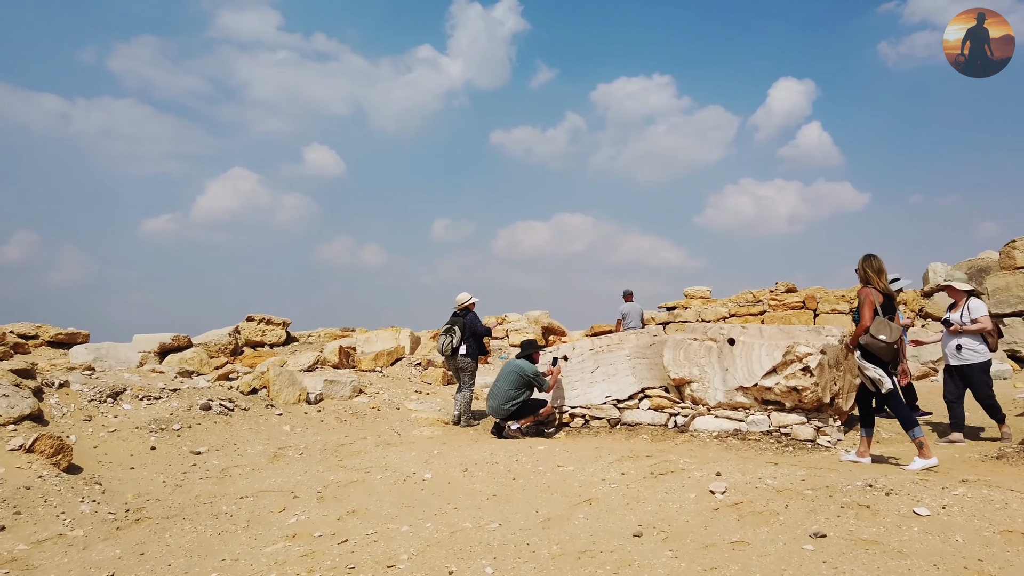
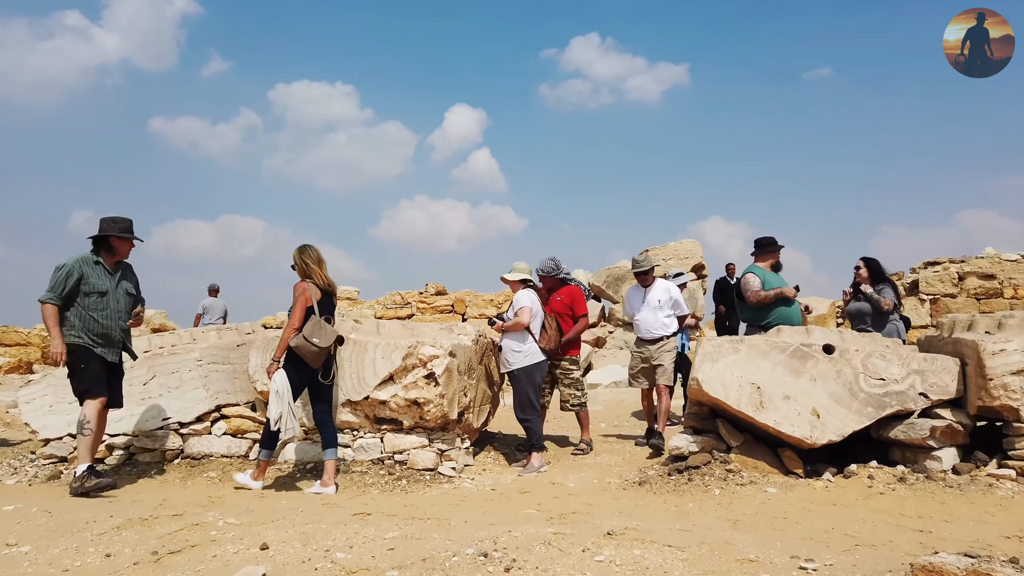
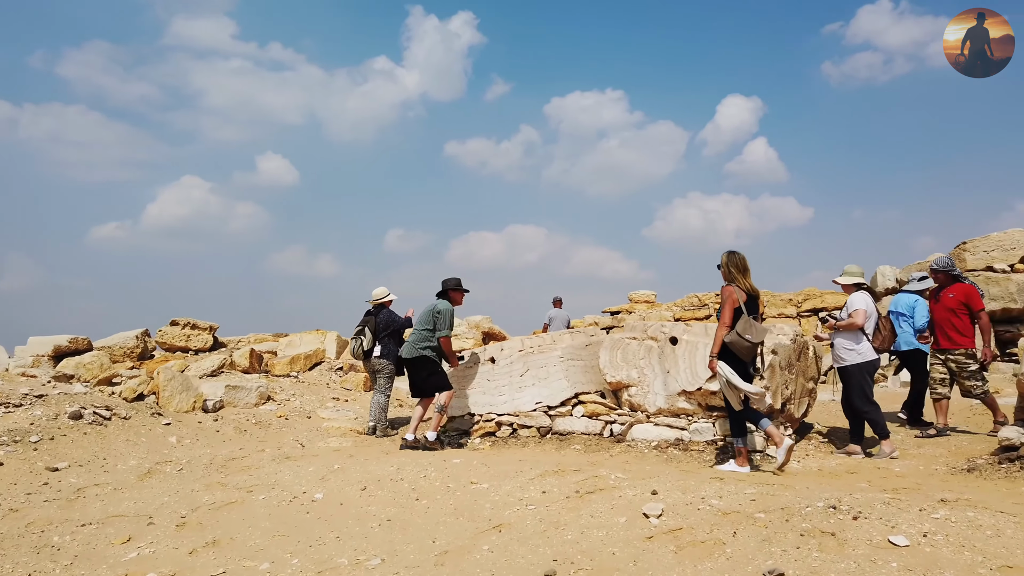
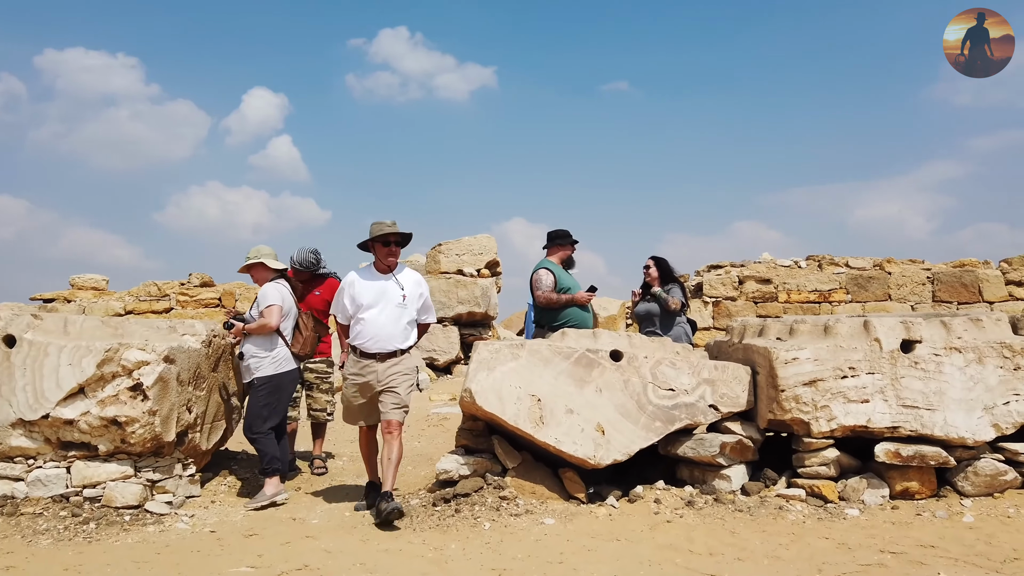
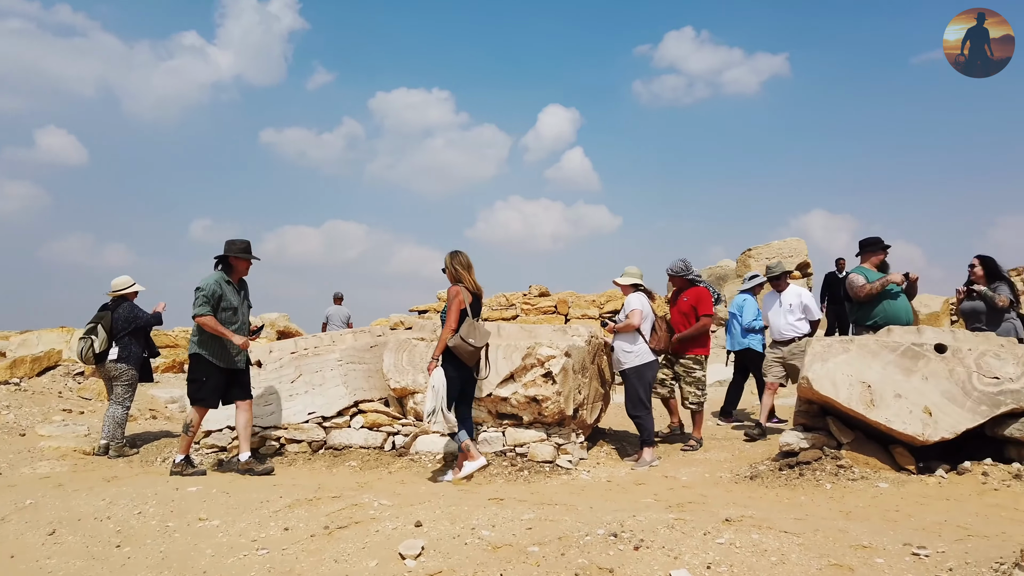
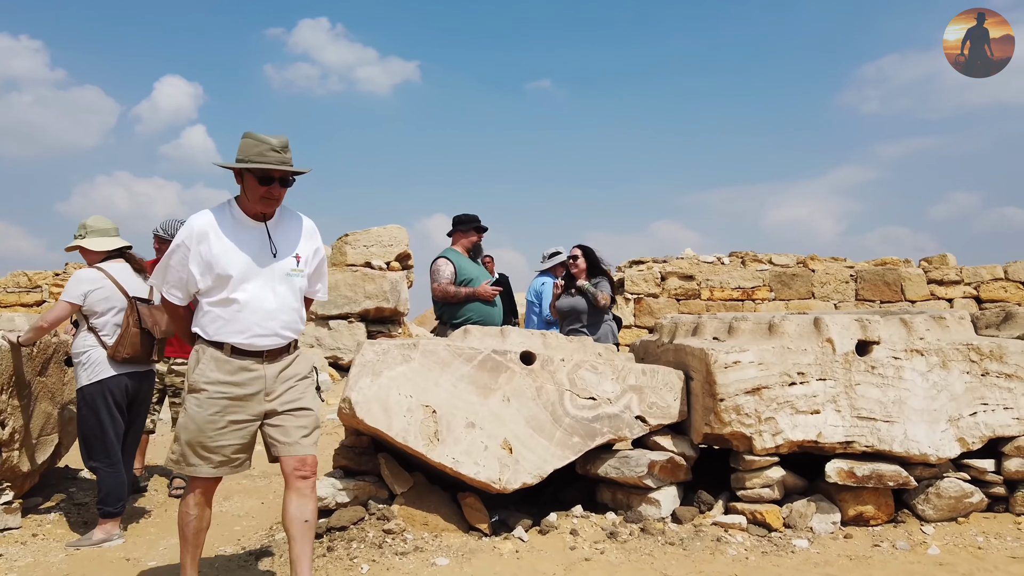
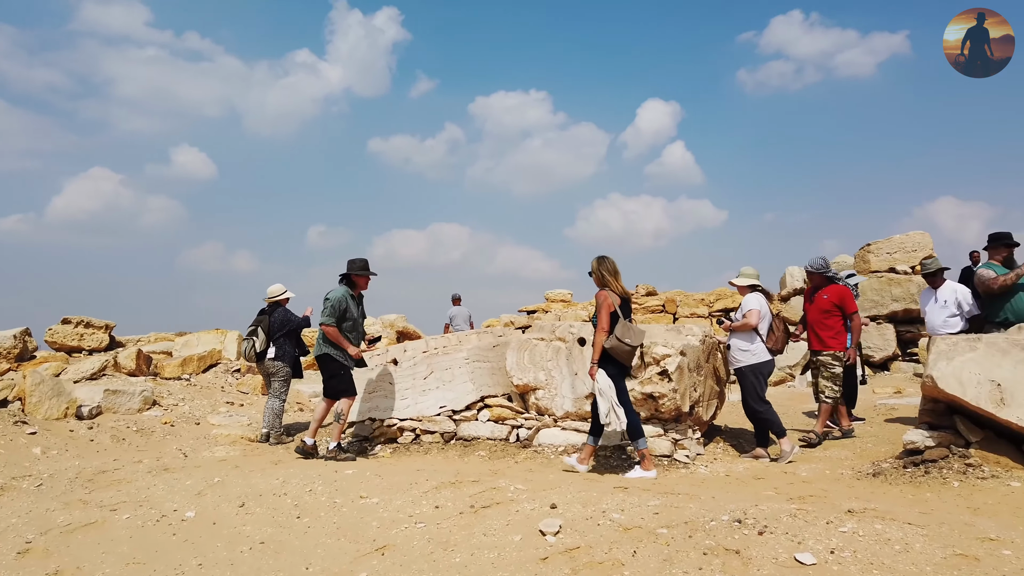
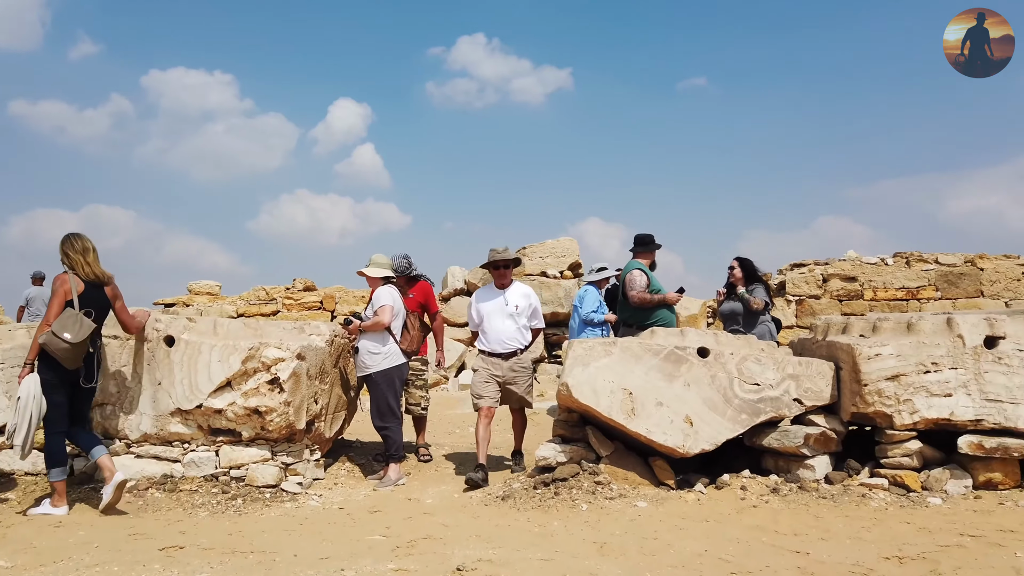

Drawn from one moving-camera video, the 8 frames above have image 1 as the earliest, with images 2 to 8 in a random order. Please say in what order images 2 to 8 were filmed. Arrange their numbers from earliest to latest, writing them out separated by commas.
3, 7, 5, 2, 8, 4, 6
